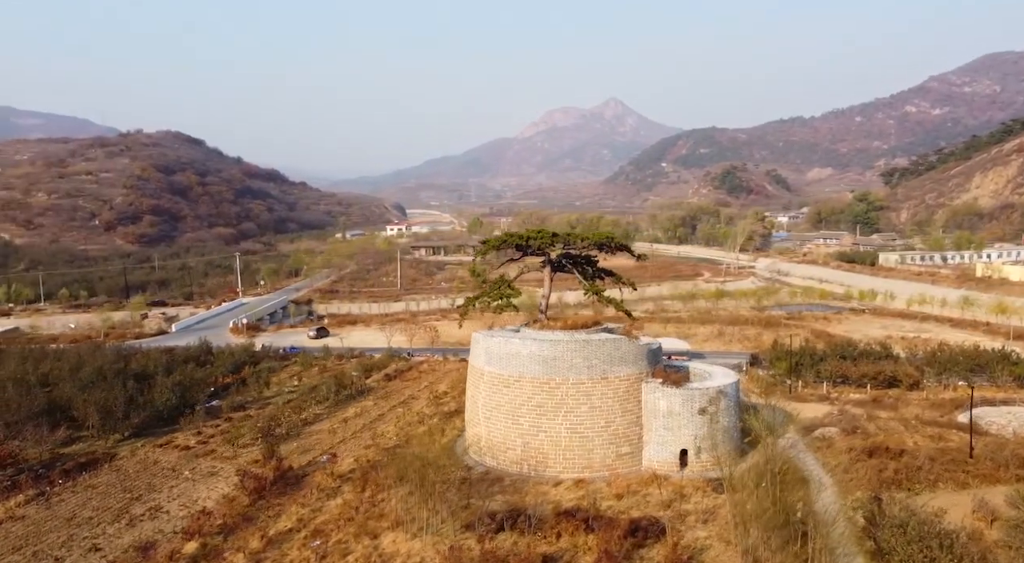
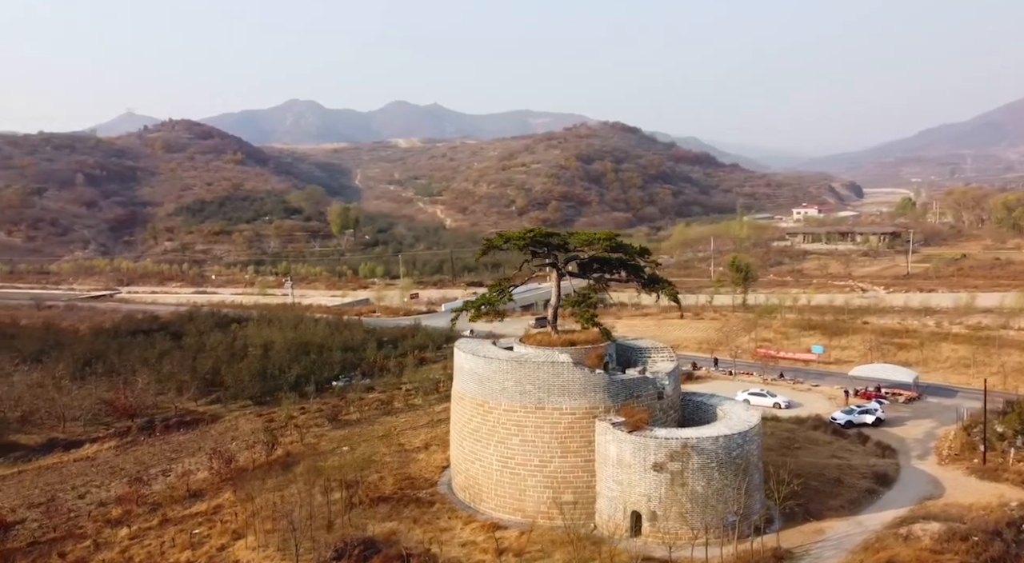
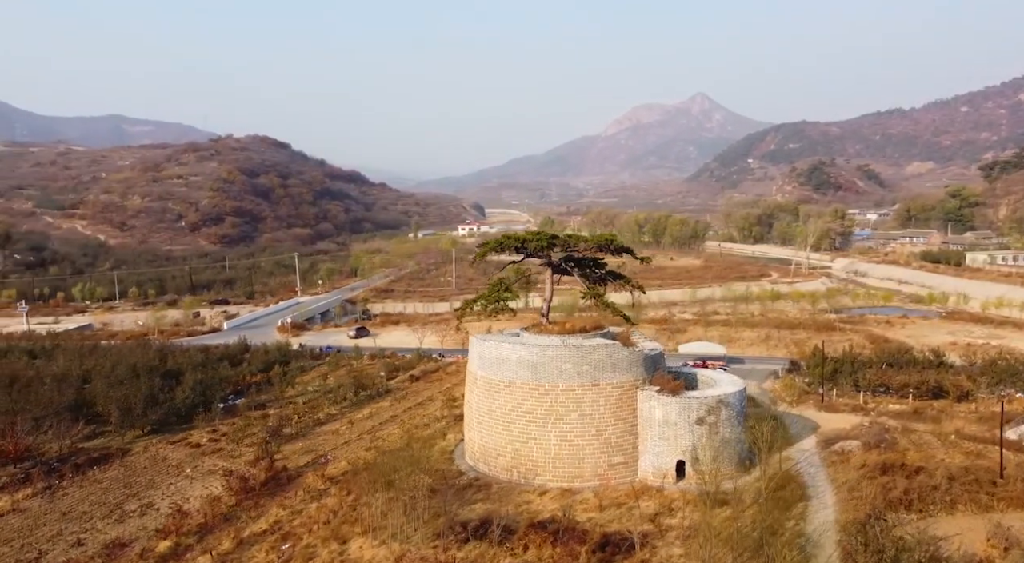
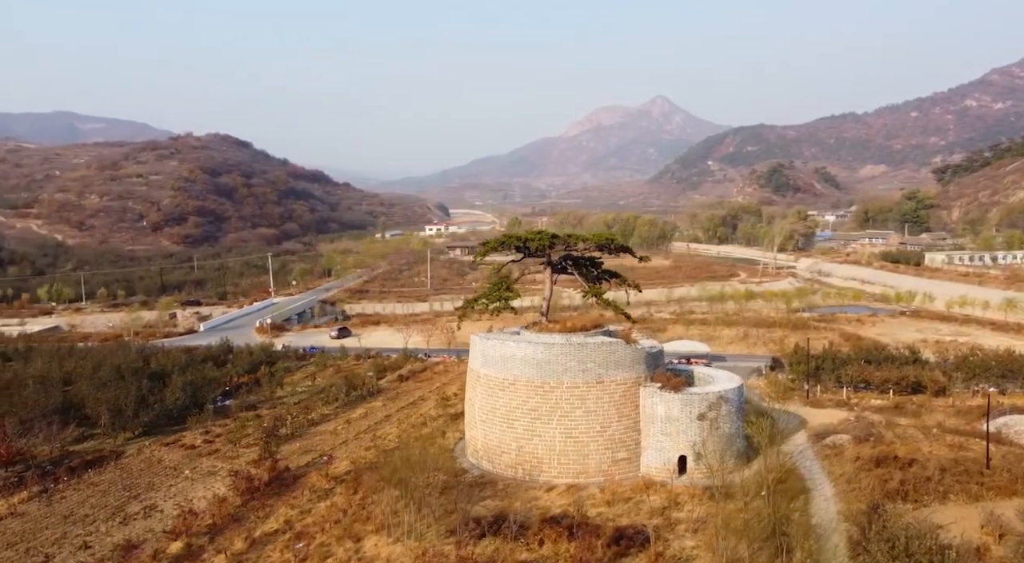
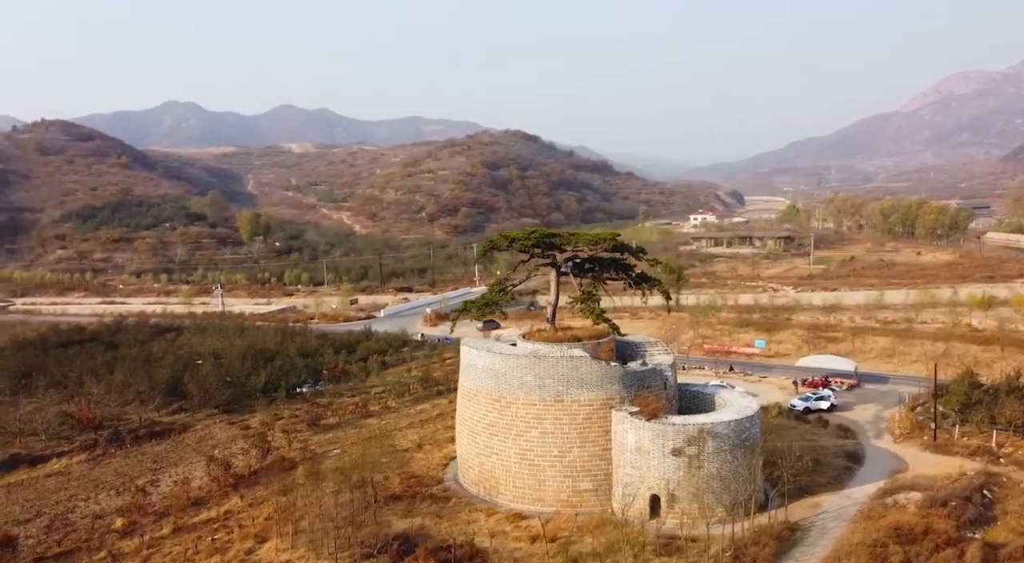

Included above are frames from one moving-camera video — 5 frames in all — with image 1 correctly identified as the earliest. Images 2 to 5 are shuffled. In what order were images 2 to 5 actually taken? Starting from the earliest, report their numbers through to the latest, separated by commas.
4, 3, 5, 2
